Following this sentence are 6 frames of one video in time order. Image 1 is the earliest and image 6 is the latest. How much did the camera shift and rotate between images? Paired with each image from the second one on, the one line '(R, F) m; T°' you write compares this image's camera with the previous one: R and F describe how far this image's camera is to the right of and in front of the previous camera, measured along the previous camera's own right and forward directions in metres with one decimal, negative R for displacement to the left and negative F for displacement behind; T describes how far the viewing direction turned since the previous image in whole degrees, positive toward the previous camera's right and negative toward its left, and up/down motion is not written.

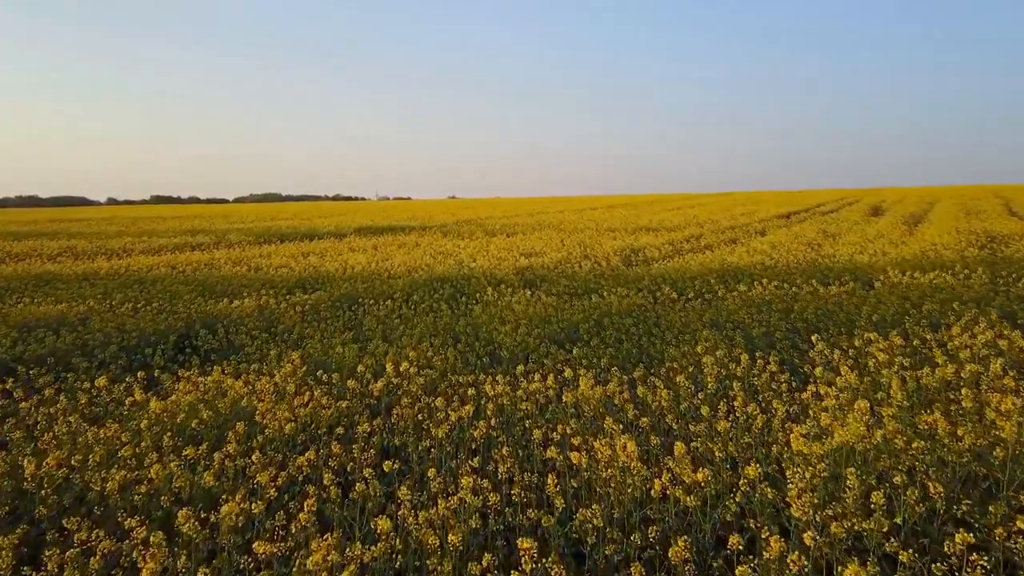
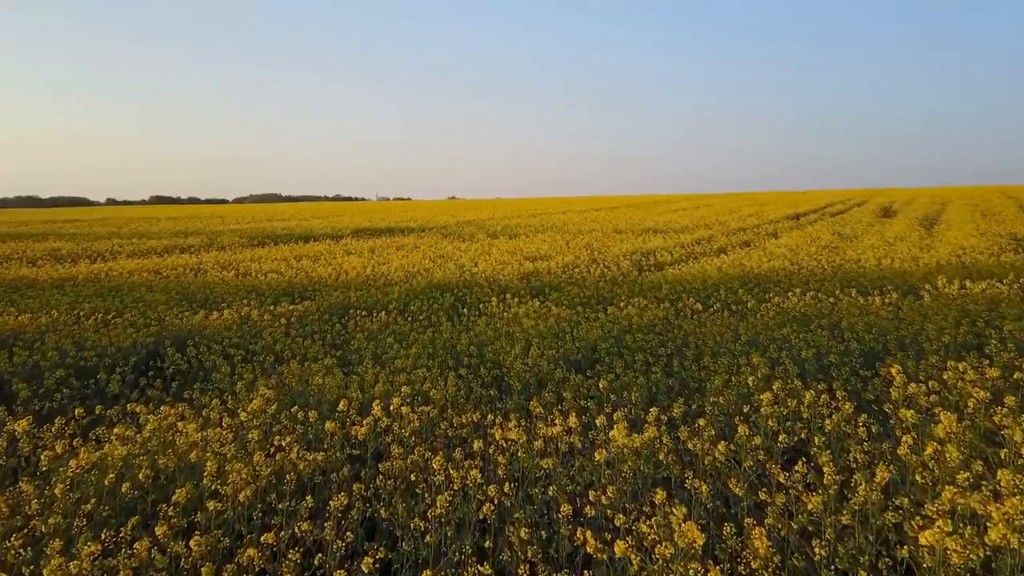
(-0.1, +1.0) m; 0°
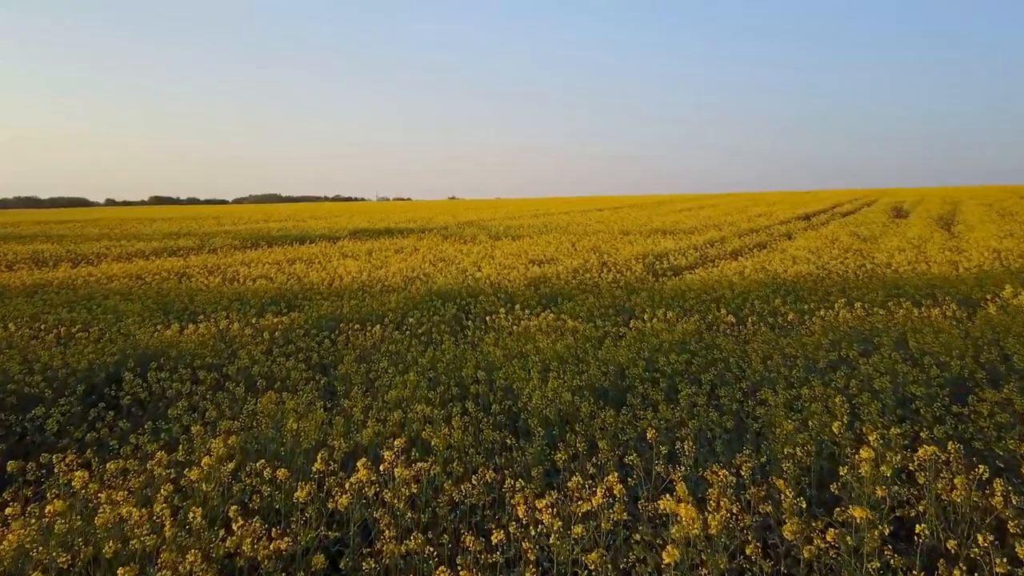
(-0.2, +1.1) m; 0°
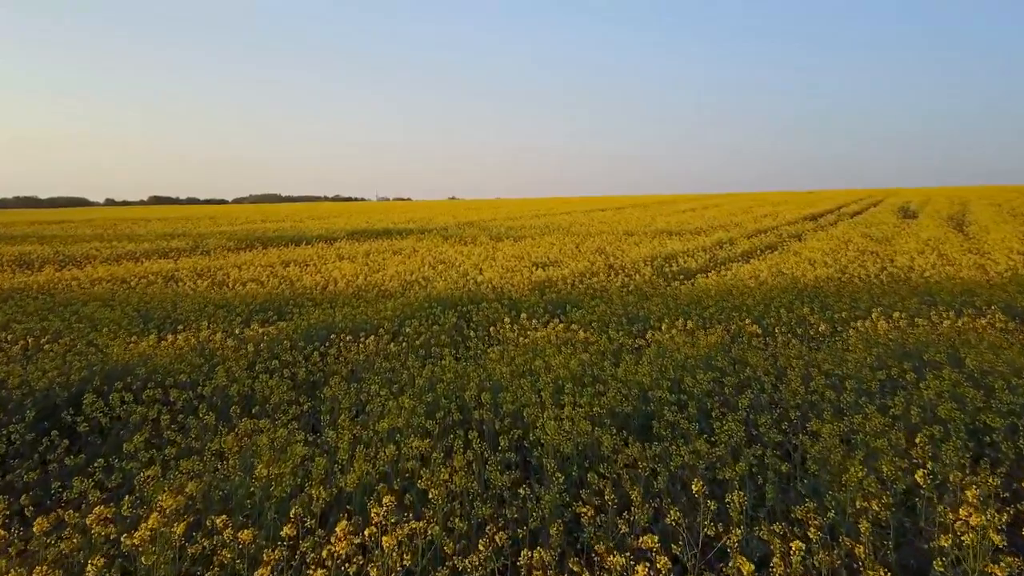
(-0.1, +0.7) m; 0°
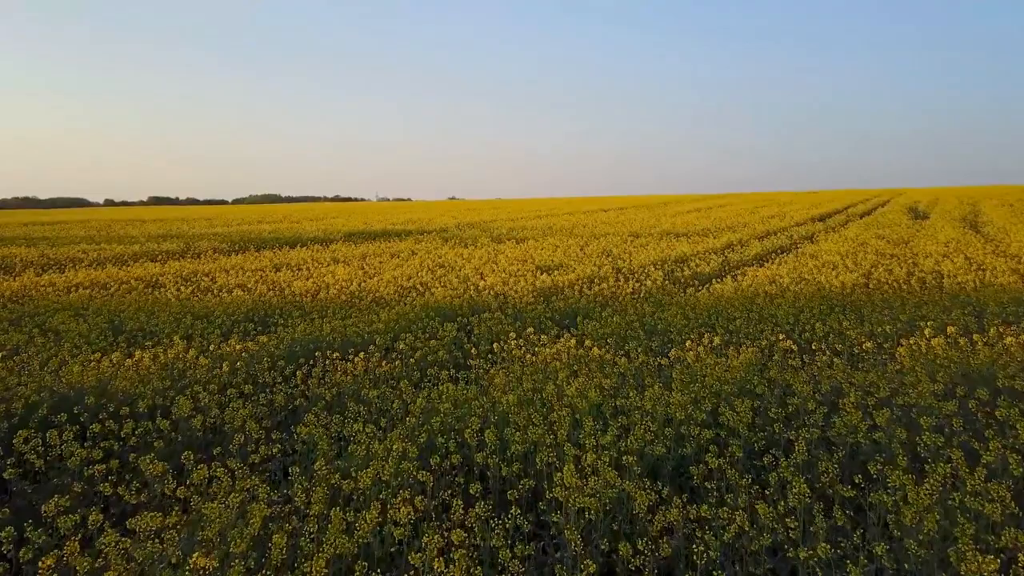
(-0.1, +0.8) m; 0°
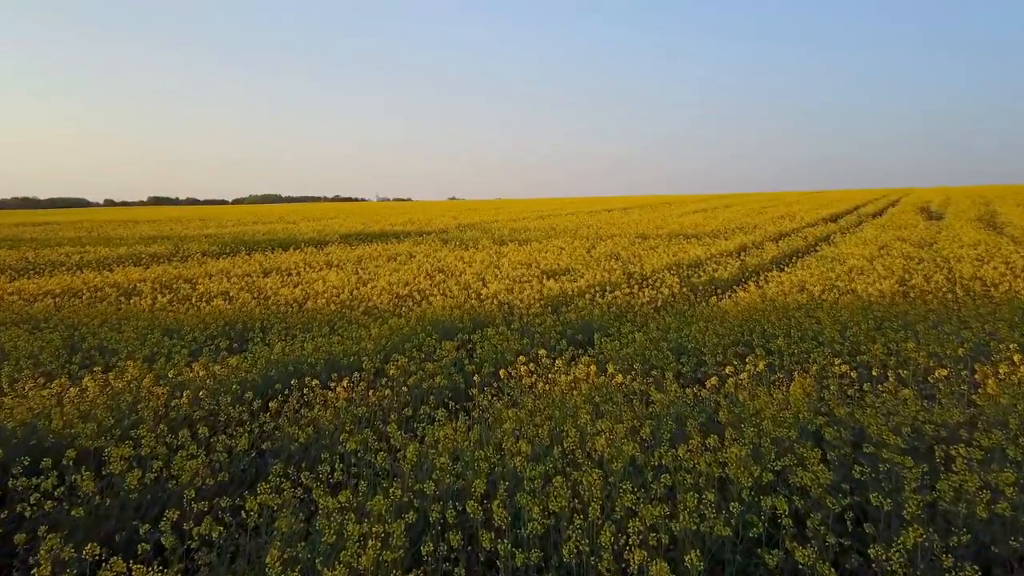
(-0.1, +1.1) m; 0°
